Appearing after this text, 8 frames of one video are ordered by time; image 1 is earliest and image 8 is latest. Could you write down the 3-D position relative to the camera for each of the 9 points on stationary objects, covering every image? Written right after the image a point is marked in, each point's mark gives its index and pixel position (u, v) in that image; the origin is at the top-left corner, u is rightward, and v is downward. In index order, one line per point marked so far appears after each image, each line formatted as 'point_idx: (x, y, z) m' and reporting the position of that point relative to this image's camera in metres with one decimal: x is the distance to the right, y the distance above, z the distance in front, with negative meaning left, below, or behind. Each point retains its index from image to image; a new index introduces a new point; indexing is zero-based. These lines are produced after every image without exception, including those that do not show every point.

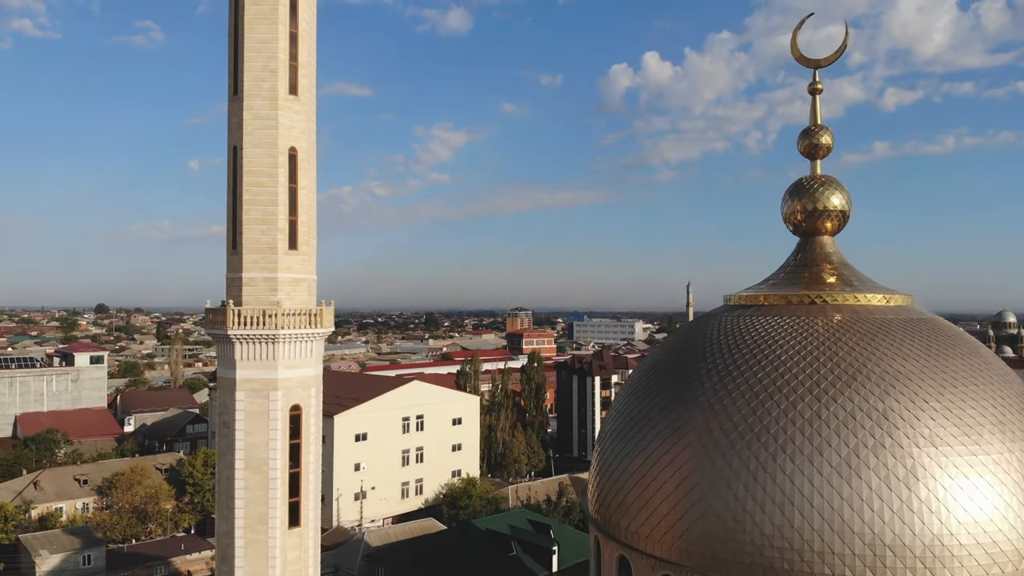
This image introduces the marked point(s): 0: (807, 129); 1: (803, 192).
0: (+2.9, +1.5, +6.4) m
1: (+2.8, +0.9, +6.3) m
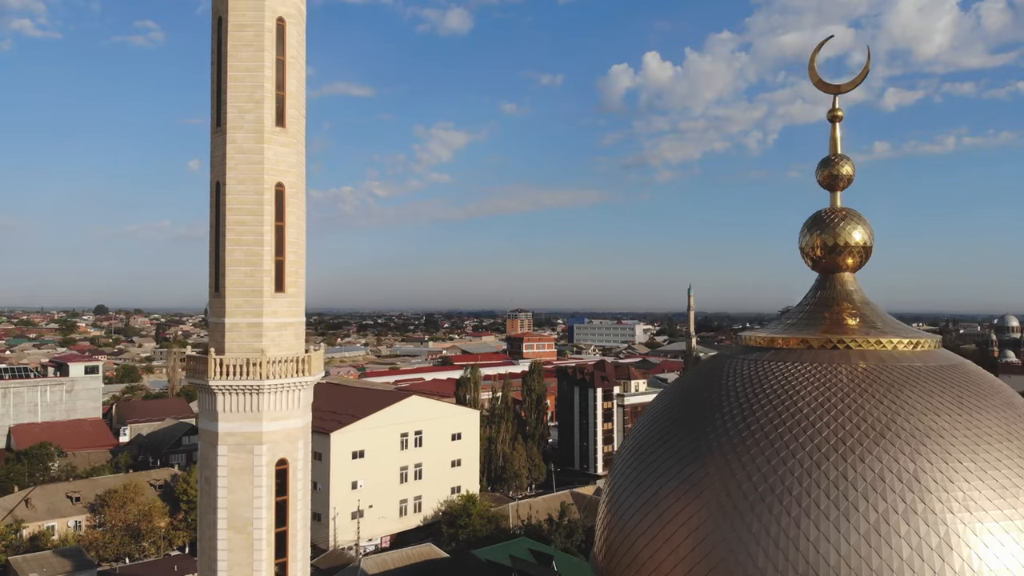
0: (+2.9, +1.2, +6.0) m
1: (+2.8, +0.6, +5.9) m
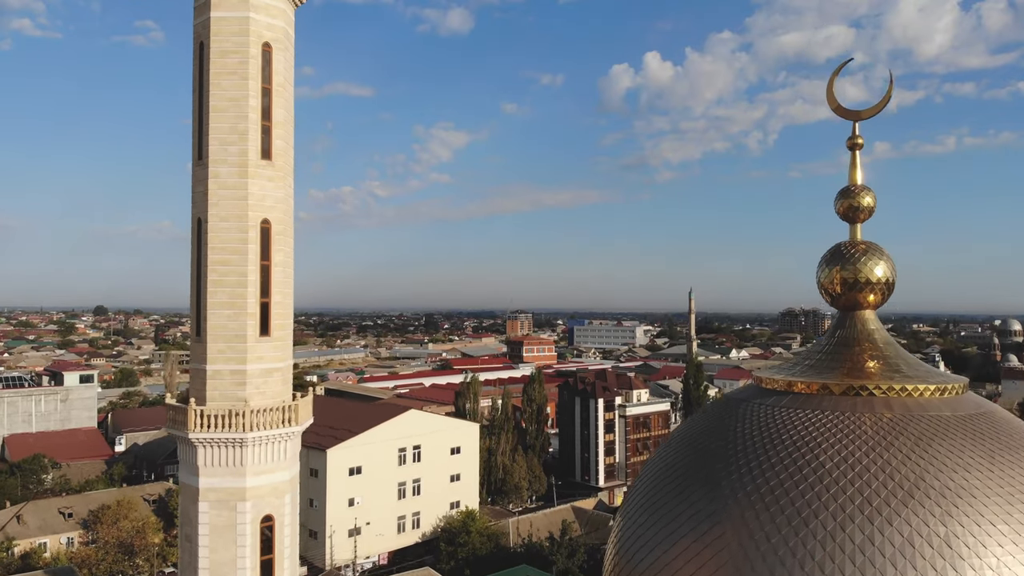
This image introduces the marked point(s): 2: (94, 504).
0: (+2.9, +0.9, +5.7) m
1: (+2.8, +0.2, +5.6) m
2: (-11.3, -5.9, +17.9) m
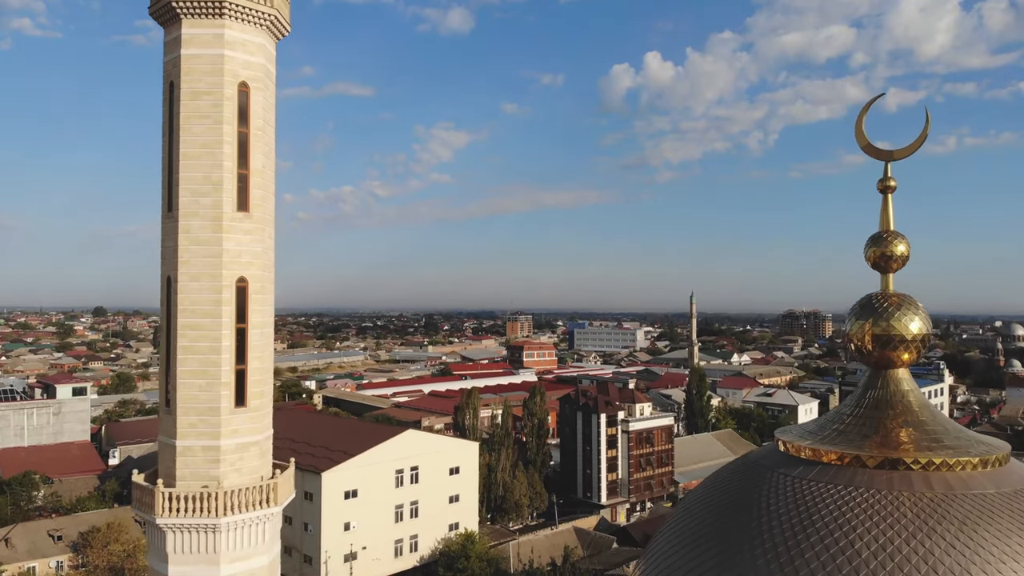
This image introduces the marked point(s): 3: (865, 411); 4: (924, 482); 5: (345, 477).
0: (+2.9, +0.4, +5.2) m
1: (+2.8, -0.2, +5.2) m
2: (-11.3, -6.3, +17.4) m
3: (+2.7, -0.9, +5.0) m
4: (+2.8, -1.3, +4.4) m
5: (-3.9, -4.4, +15.1) m
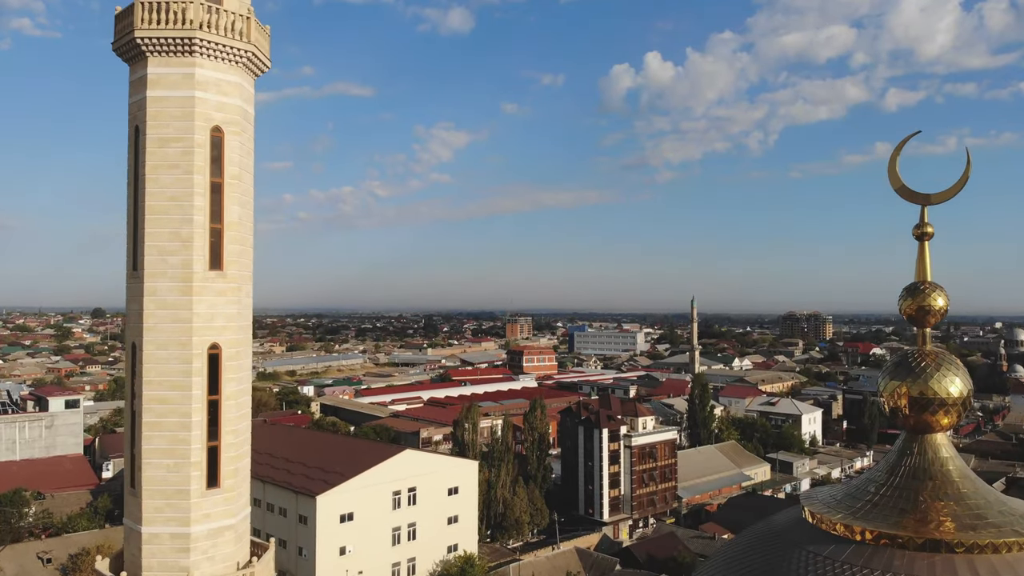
0: (+2.9, 0.0, +4.8) m
1: (+2.8, -0.6, +4.7) m
2: (-11.3, -6.7, +17.0) m
3: (+2.7, -1.3, +4.5) m
4: (+2.8, -1.7, +4.0) m
5: (-3.8, -4.7, +14.7) m
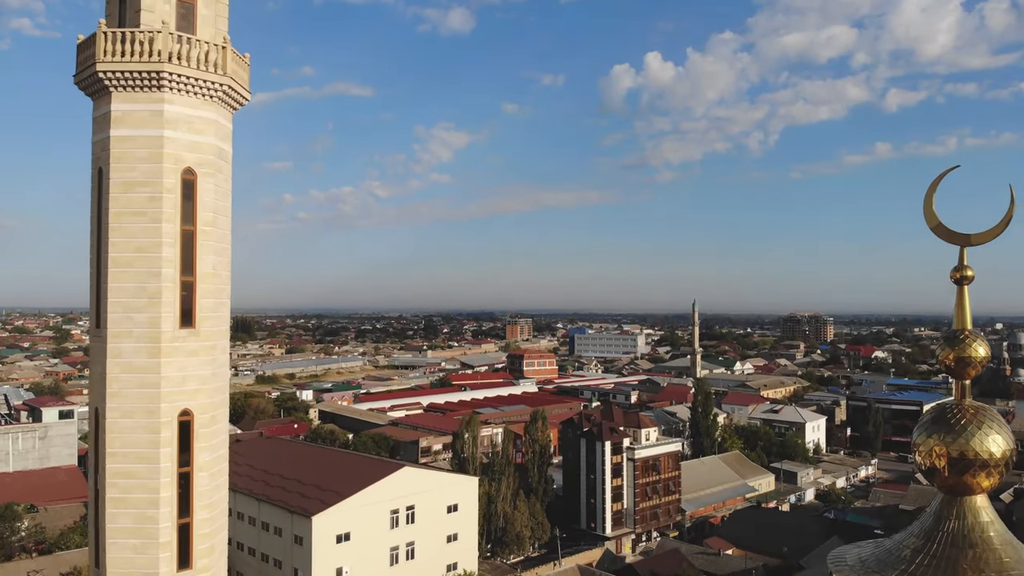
0: (+2.9, -0.3, +4.4) m
1: (+2.8, -0.9, +4.3) m
2: (-11.3, -7.0, +16.6) m
3: (+2.7, -1.6, +4.2) m
4: (+2.8, -2.0, +3.6) m
5: (-3.8, -5.1, +14.3) m
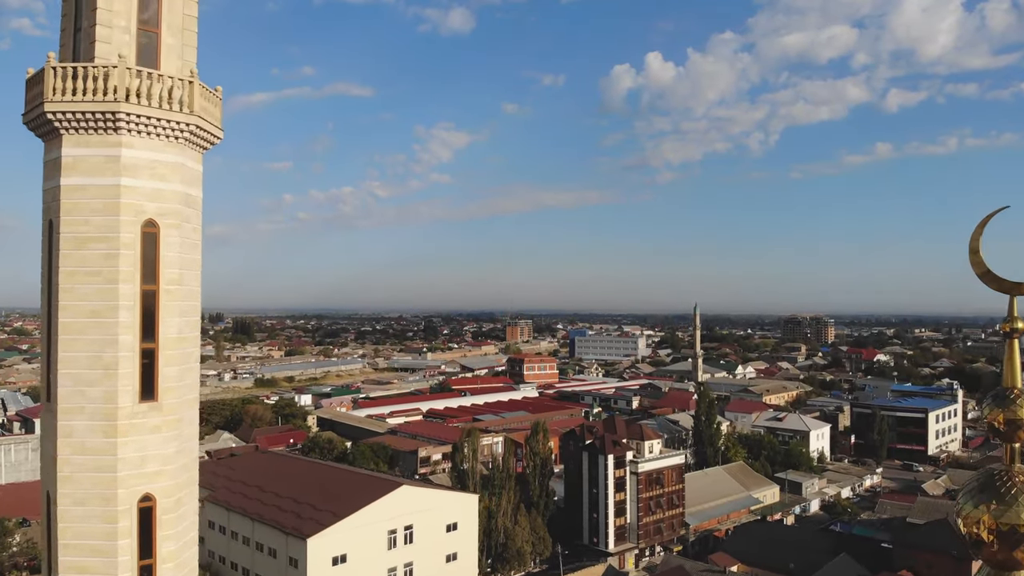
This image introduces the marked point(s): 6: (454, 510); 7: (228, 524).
0: (+3.0, -0.6, +4.0) m
1: (+2.9, -1.2, +3.9) m
2: (-11.3, -7.3, +16.2) m
3: (+2.7, -2.0, +3.8) m
4: (+2.8, -2.3, +3.2) m
5: (-3.8, -5.4, +13.9) m
6: (-1.4, -5.5, +16.1) m
7: (-6.8, -5.7, +15.8) m
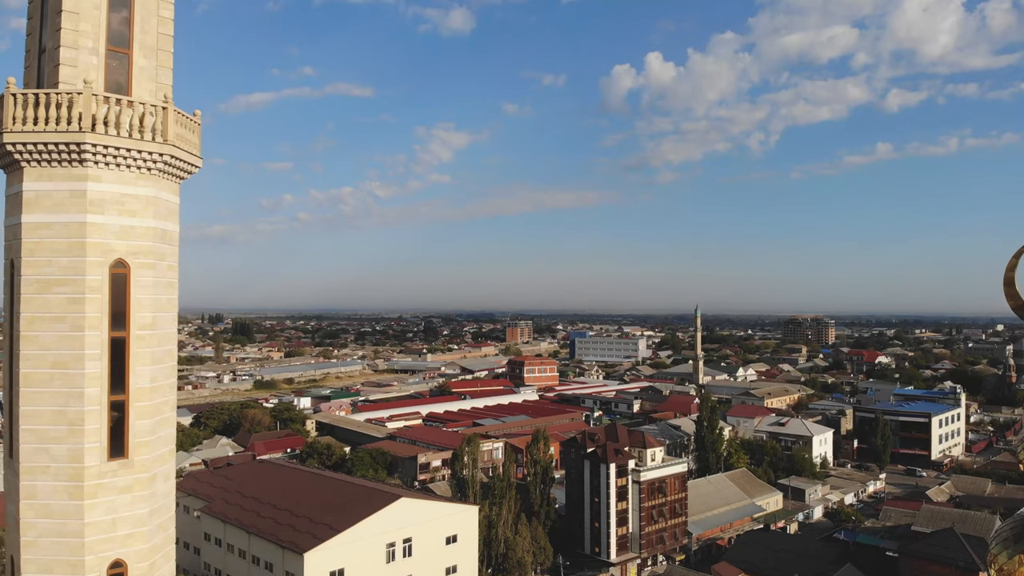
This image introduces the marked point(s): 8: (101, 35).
0: (+3.0, -0.8, +3.8) m
1: (+2.9, -1.4, +3.7) m
2: (-11.3, -7.5, +15.9) m
3: (+2.7, -2.2, +3.5) m
4: (+2.8, -2.6, +3.0) m
5: (-3.8, -5.6, +13.6) m
6: (-1.4, -5.7, +15.9) m
7: (-6.8, -5.9, +15.6) m
8: (-2.9, +1.8, +4.7) m
